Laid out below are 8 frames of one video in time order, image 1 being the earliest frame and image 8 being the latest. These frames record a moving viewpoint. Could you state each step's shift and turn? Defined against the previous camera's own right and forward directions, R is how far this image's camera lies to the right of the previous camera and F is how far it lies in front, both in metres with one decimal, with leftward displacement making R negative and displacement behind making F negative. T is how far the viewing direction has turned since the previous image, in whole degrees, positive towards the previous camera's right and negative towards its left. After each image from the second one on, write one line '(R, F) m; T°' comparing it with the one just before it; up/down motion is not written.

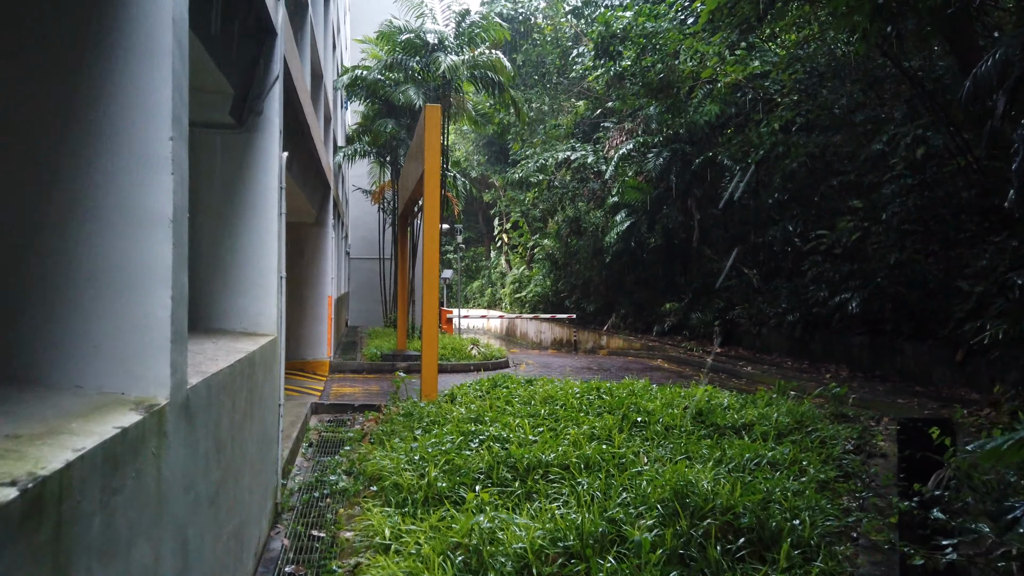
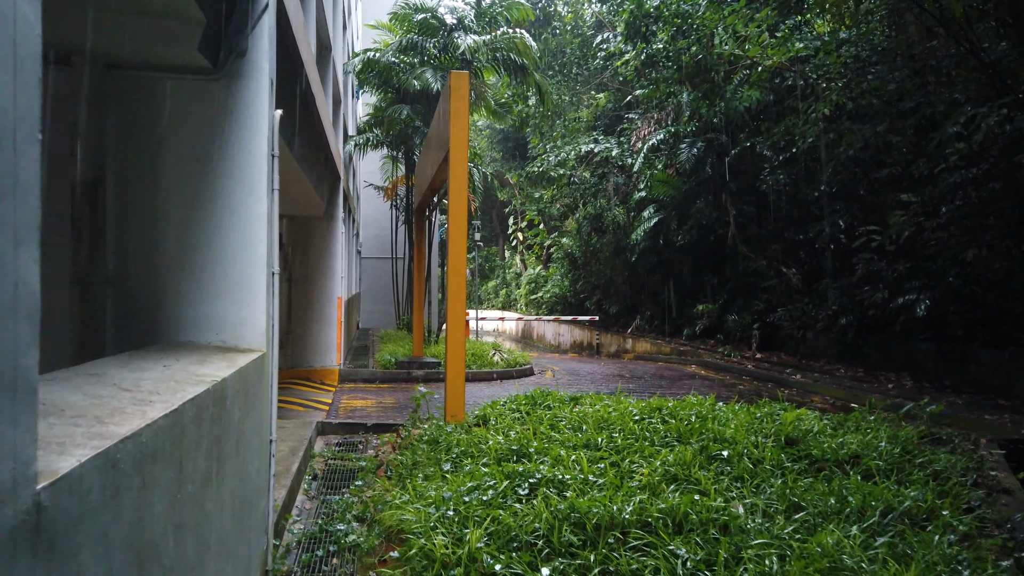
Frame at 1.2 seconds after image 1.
(-0.3, +1.3) m; -1°
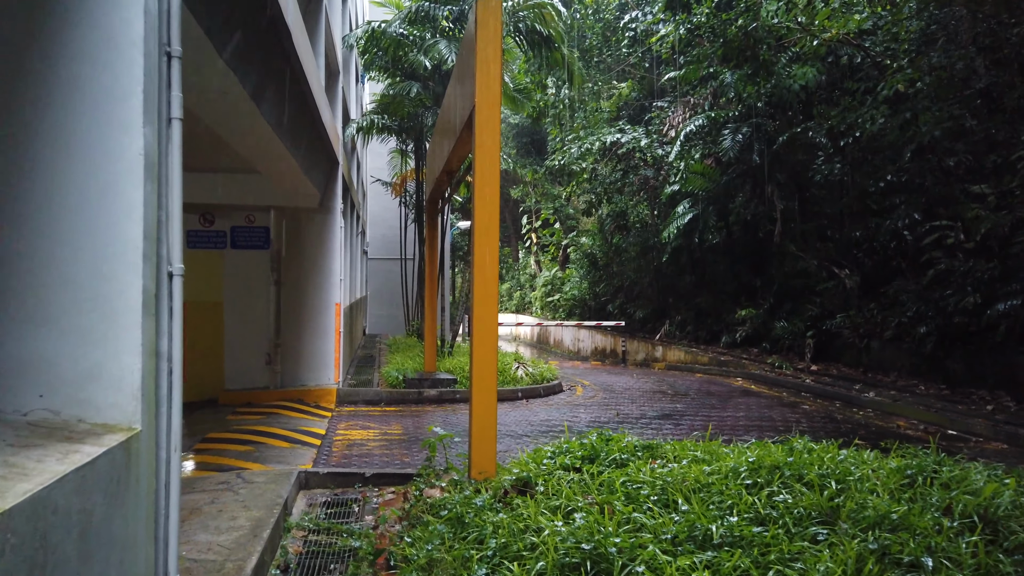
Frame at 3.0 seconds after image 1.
(-0.3, +1.8) m; -1°
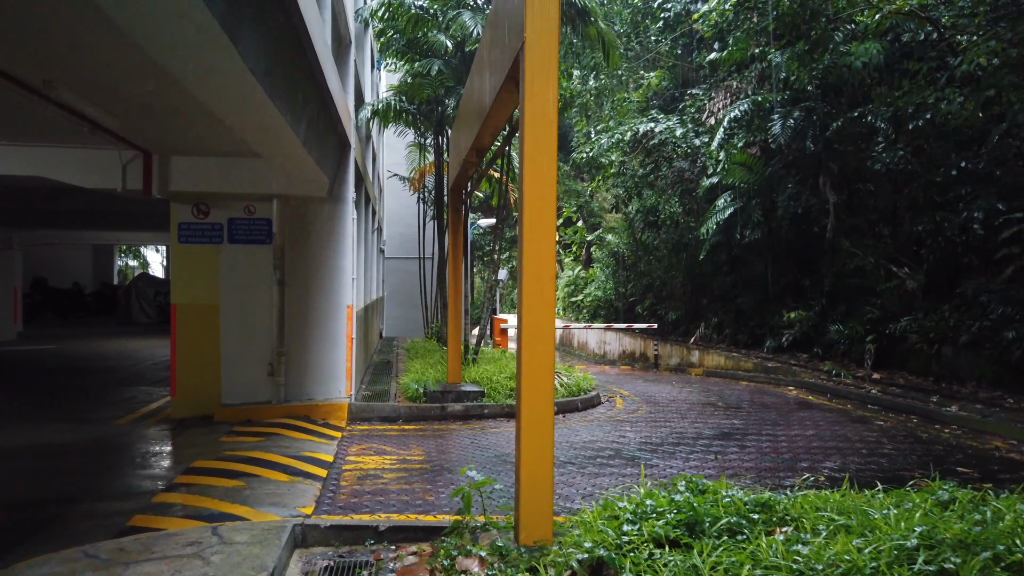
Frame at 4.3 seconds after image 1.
(-0.2, +1.3) m; -1°
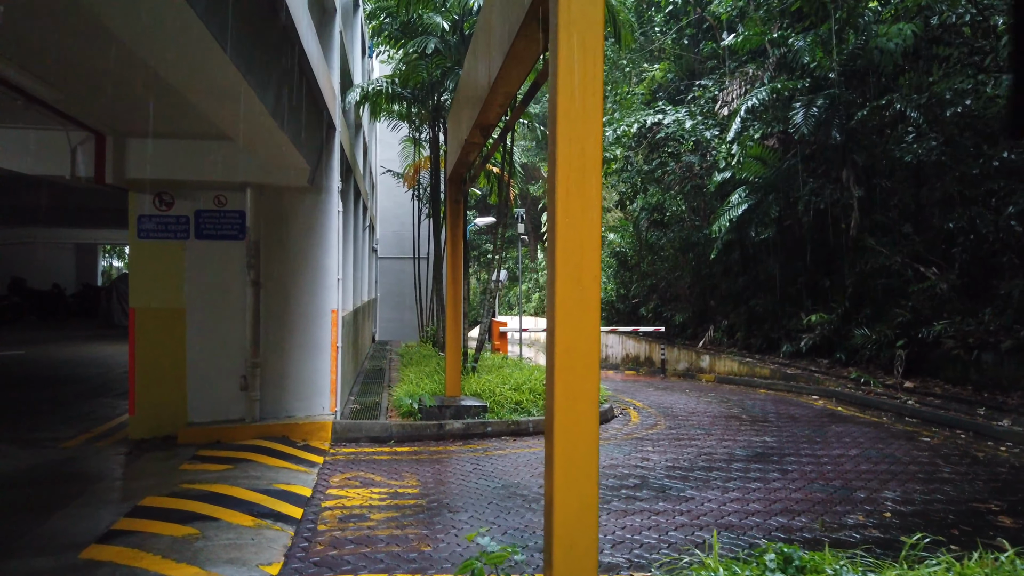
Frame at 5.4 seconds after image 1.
(-0.1, +1.0) m; 0°
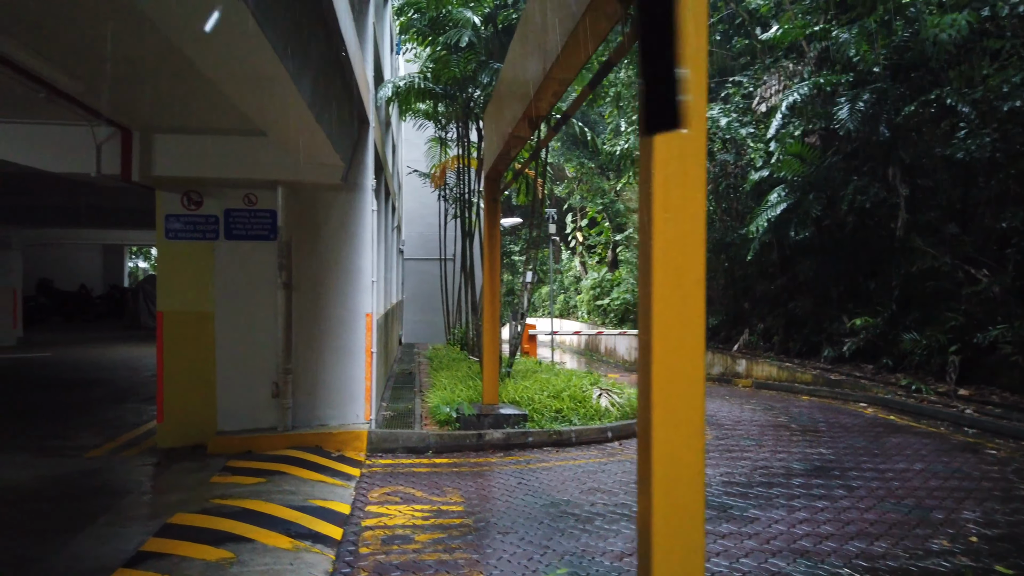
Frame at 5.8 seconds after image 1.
(-0.2, +0.4) m; -2°
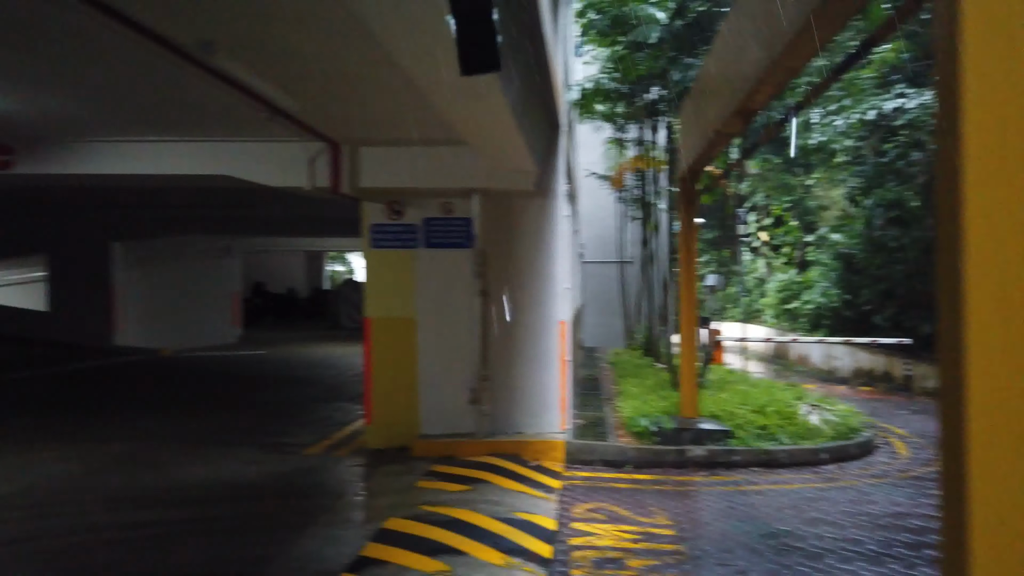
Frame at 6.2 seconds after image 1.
(-0.3, +0.2) m; -13°
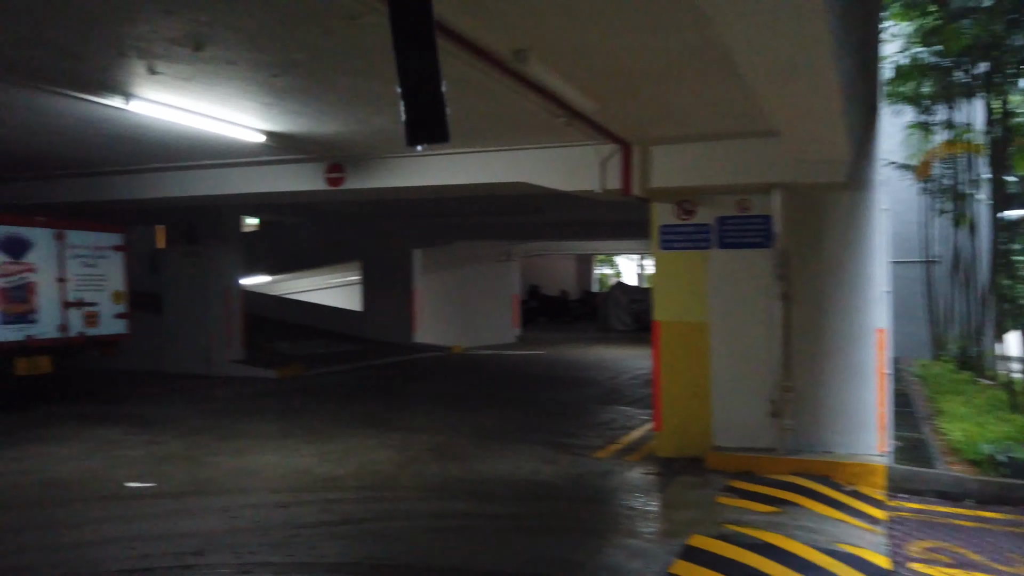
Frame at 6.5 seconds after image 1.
(-0.3, +0.2) m; -20°
